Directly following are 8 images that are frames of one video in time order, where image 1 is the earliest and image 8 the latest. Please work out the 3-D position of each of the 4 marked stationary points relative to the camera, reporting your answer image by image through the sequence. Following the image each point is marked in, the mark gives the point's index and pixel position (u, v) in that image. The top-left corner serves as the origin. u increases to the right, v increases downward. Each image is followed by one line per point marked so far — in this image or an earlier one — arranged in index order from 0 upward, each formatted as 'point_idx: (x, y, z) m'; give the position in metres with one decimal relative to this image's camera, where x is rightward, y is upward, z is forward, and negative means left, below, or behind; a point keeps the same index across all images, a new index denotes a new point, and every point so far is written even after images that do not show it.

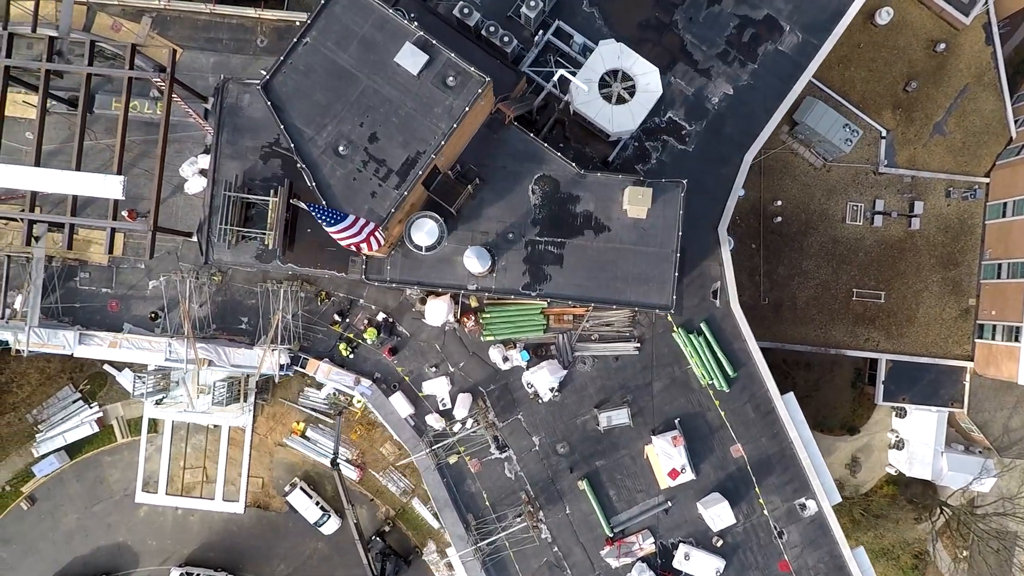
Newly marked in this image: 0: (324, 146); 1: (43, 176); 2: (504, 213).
0: (-6.3, +4.8, +16.8) m
1: (-17.2, +4.0, +18.3) m
2: (-0.3, +2.9, +19.2) m
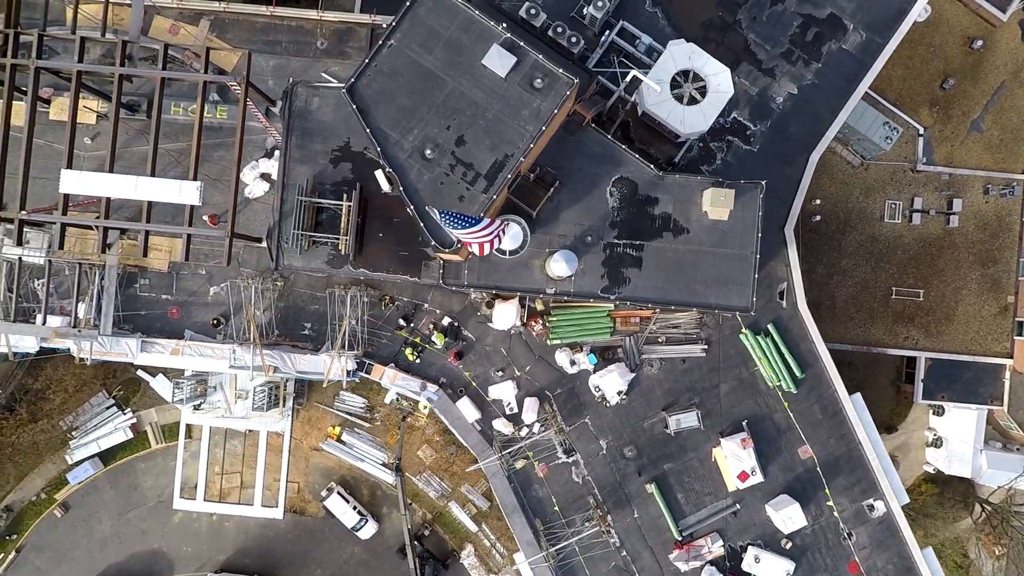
0: (-3.4, +4.6, +16.6) m
1: (-14.2, +3.7, +18.0) m
2: (+2.7, +2.8, +19.0) m
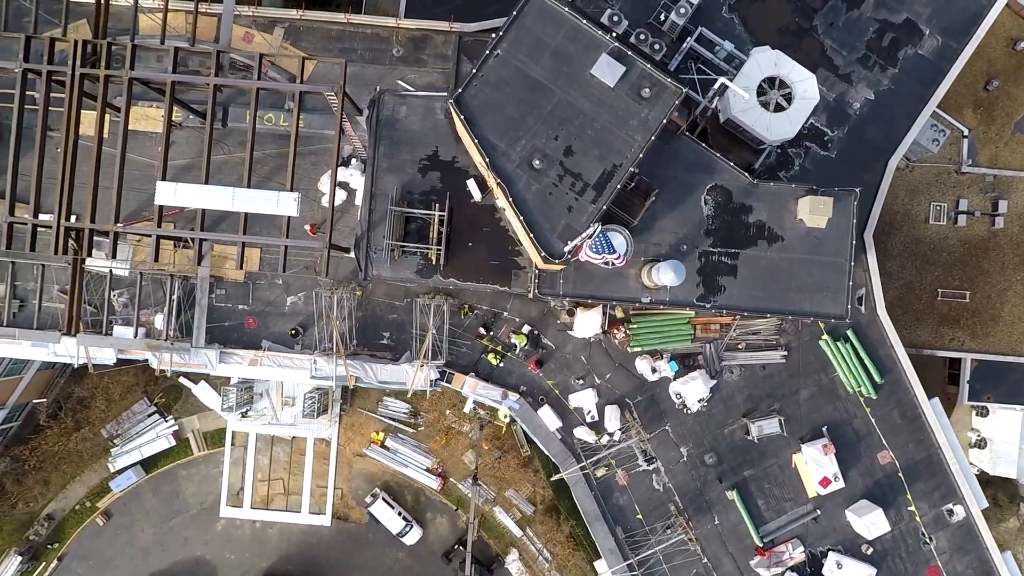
0: (+0.2, +4.3, +16.5) m
1: (-10.6, +3.3, +17.8) m
2: (+6.3, +2.4, +19.0) m
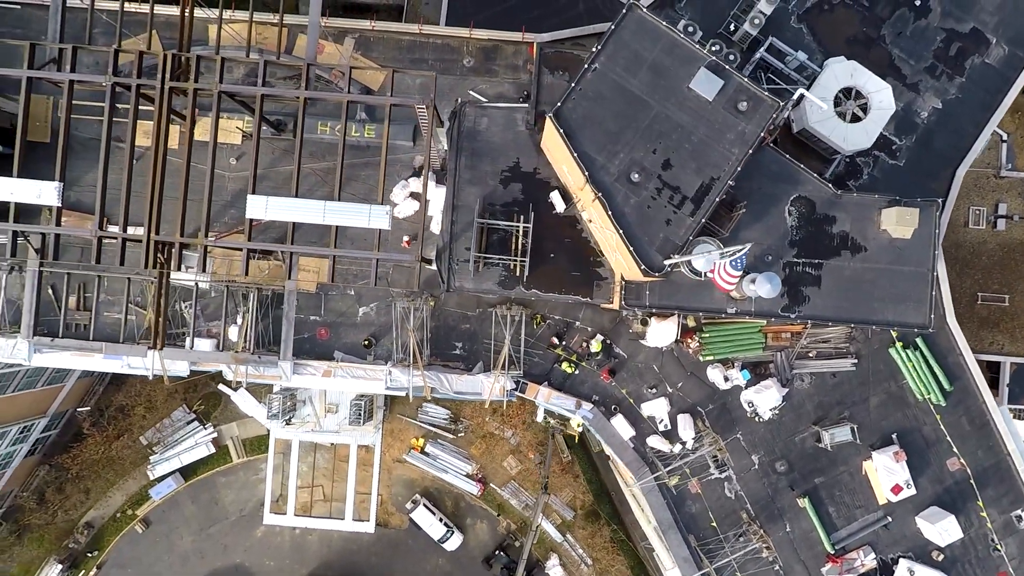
0: (+3.5, +3.8, +16.6) m
1: (-7.3, +2.8, +17.9) m
2: (+9.6, +2.0, +19.1) m
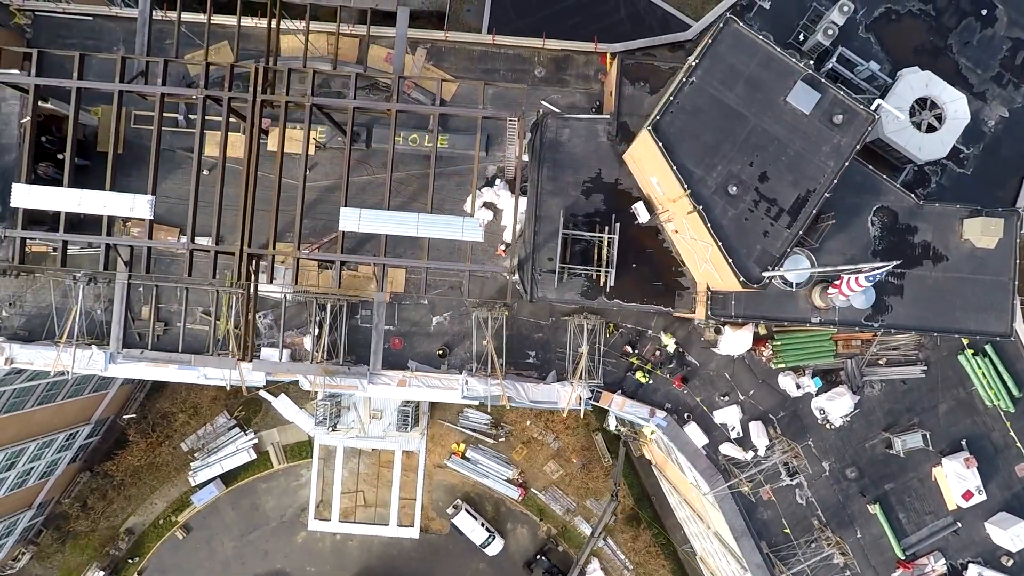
0: (+6.9, +3.4, +16.7) m
1: (-4.0, +2.4, +18.0) m
2: (+12.9, +1.7, +19.2) m
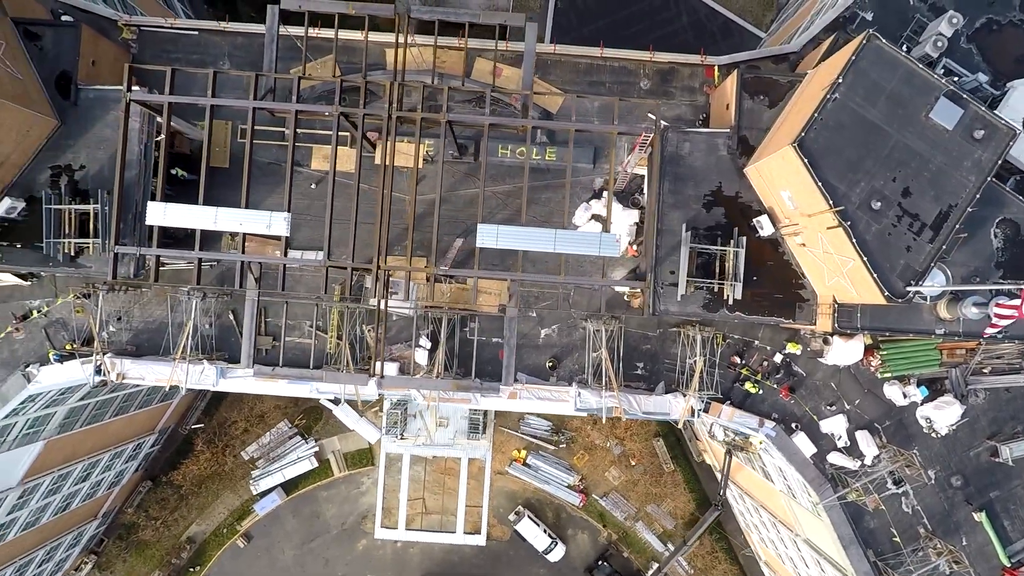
0: (+11.8, +2.9, +16.9) m
1: (+1.0, +1.8, +18.1) m
2: (+17.9, +1.2, +19.4) m
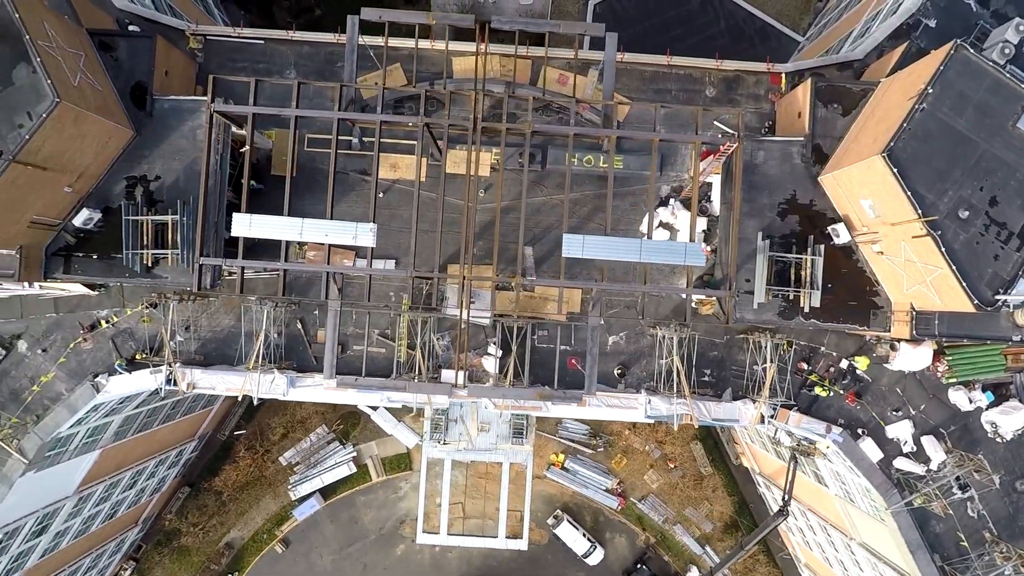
0: (+14.9, +2.6, +17.0) m
1: (+4.1, +1.5, +18.1) m
2: (+21.0, +0.9, +19.5) m
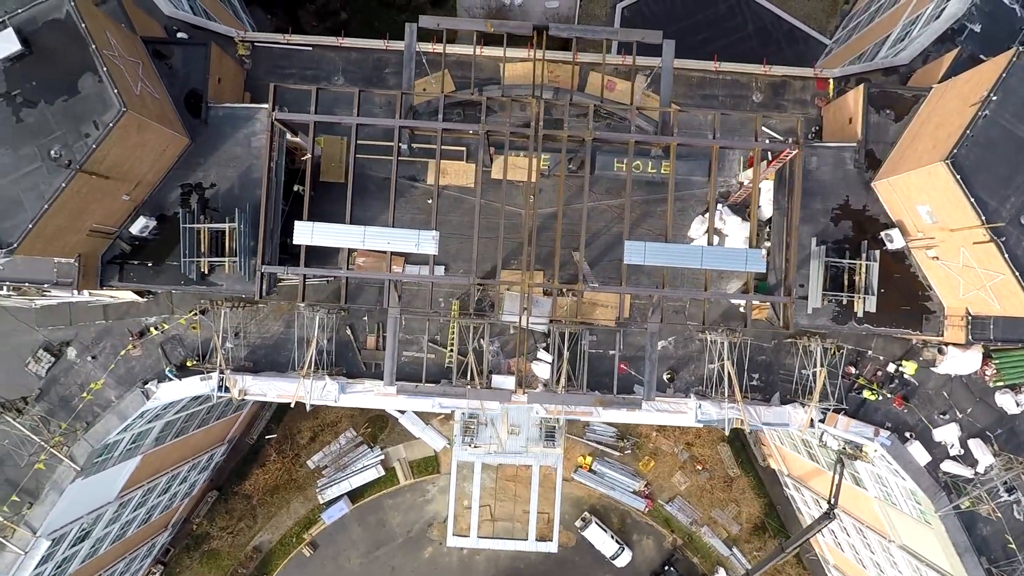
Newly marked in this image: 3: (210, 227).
0: (+17.2, +2.4, +17.1) m
1: (+6.3, +1.2, +18.2) m
2: (+23.2, +0.8, +19.6) m
3: (-12.3, +2.5, +20.0) m
